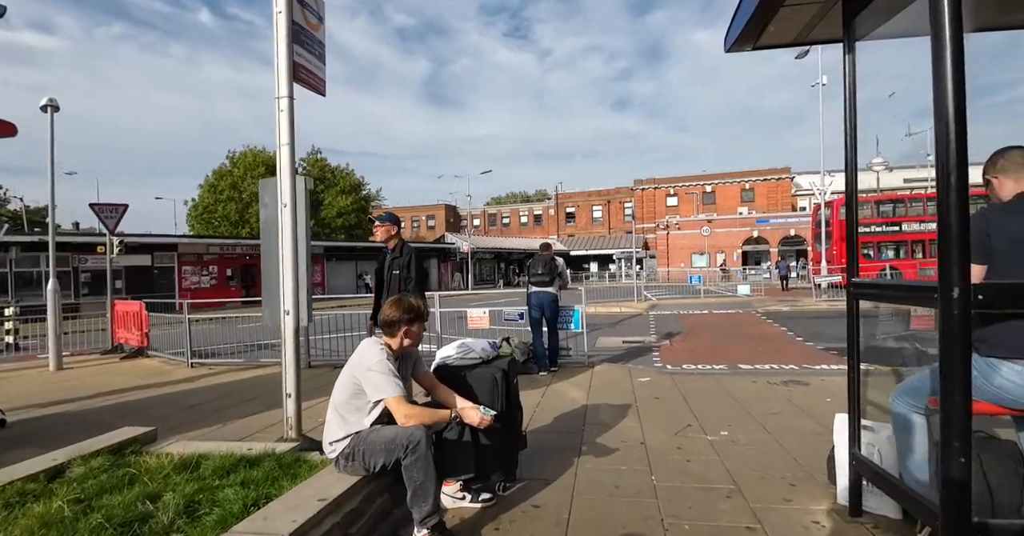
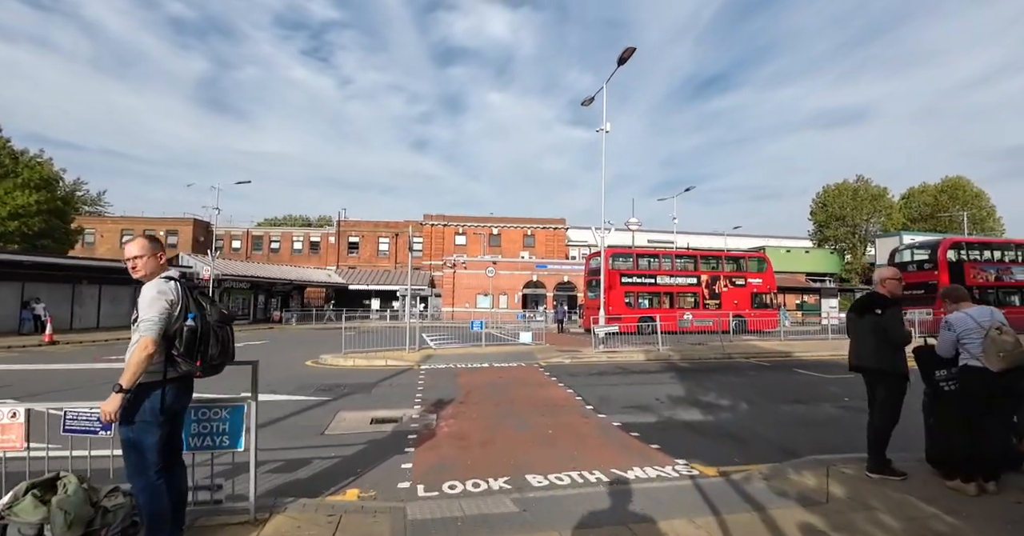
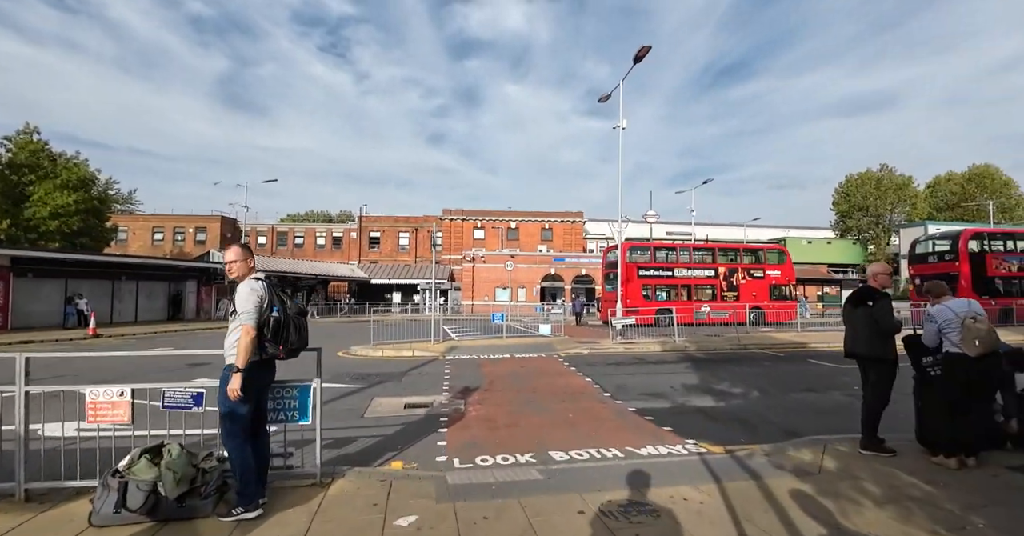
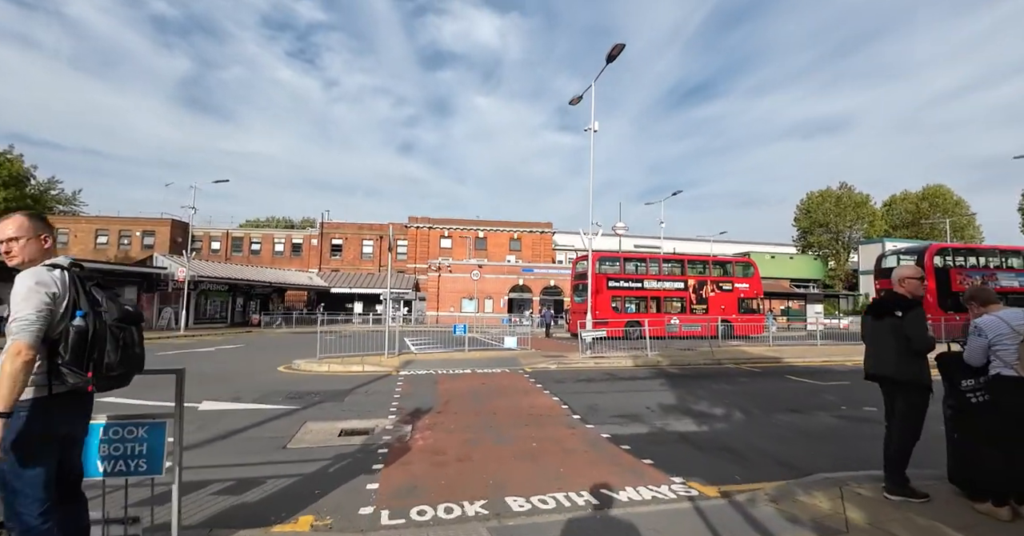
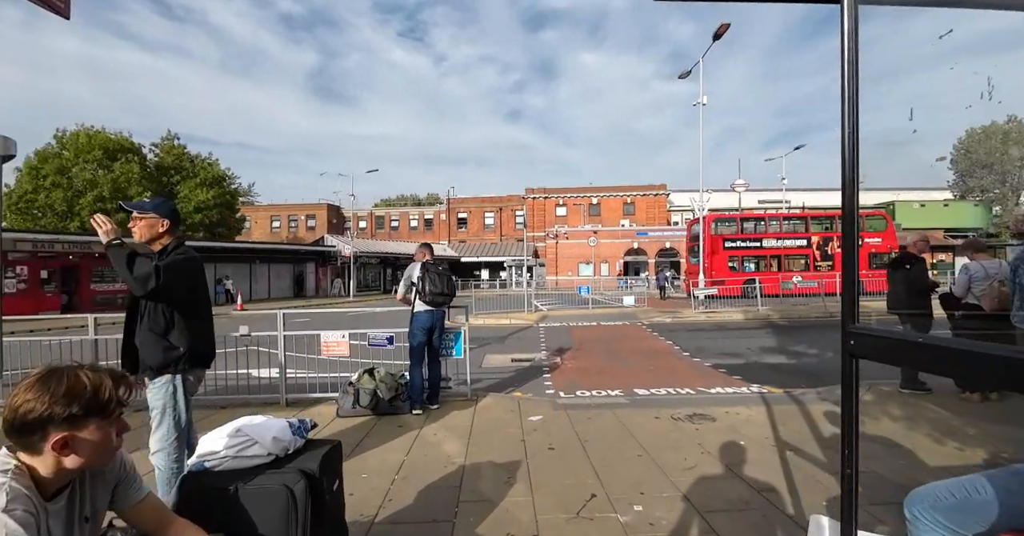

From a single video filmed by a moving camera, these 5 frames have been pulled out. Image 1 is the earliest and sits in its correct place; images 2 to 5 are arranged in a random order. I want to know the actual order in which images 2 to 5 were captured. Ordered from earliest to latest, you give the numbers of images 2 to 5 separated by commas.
5, 3, 2, 4
